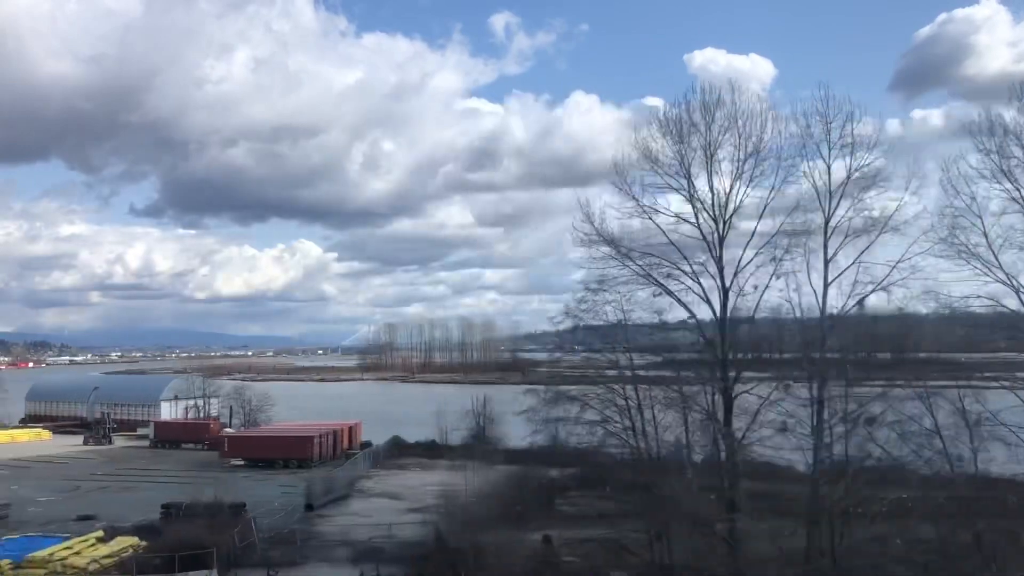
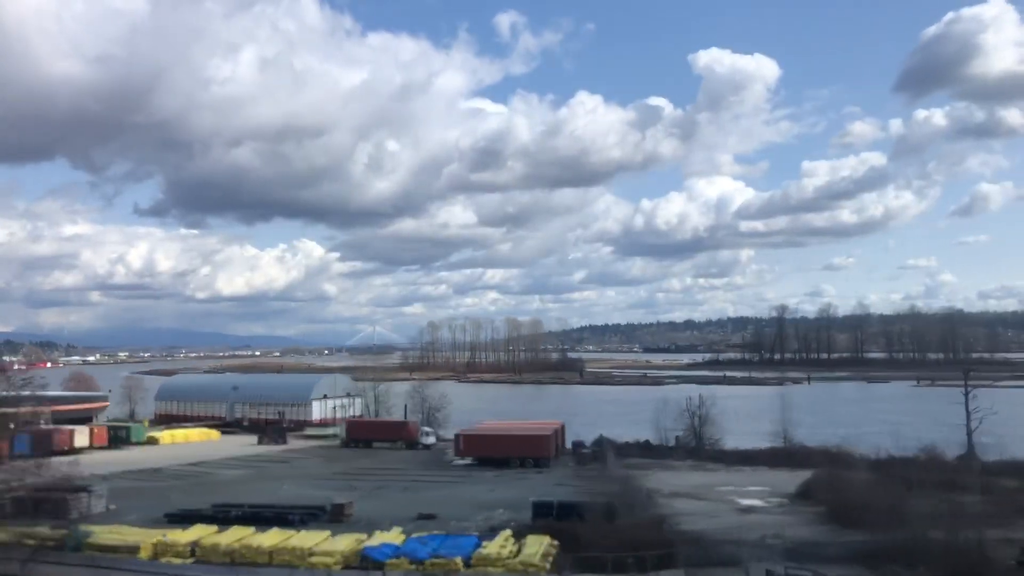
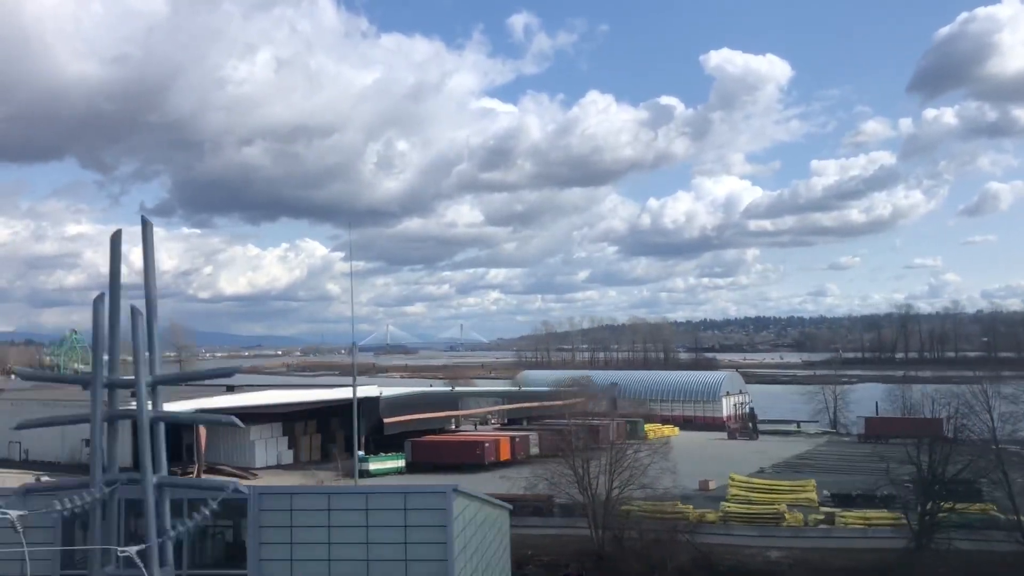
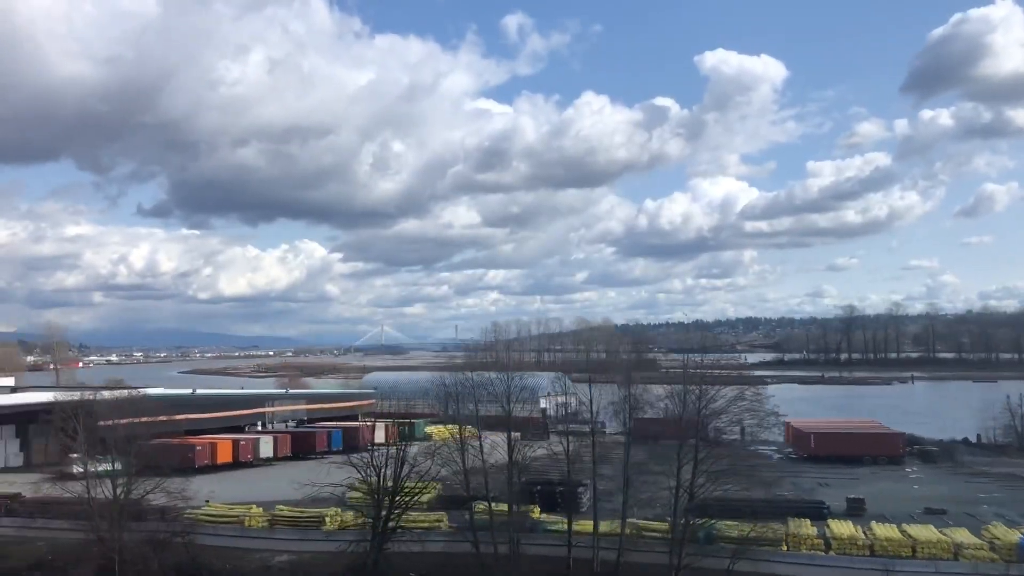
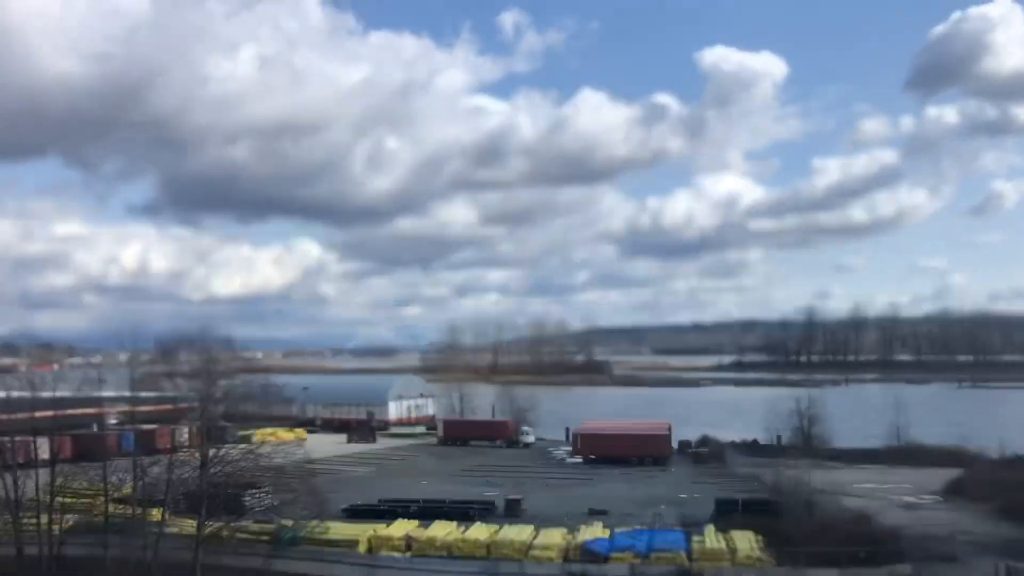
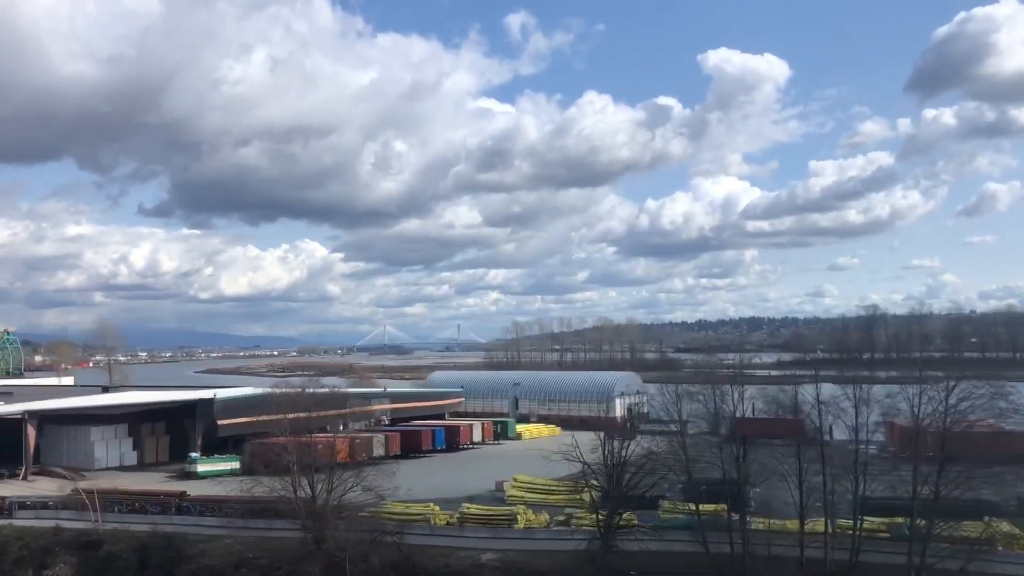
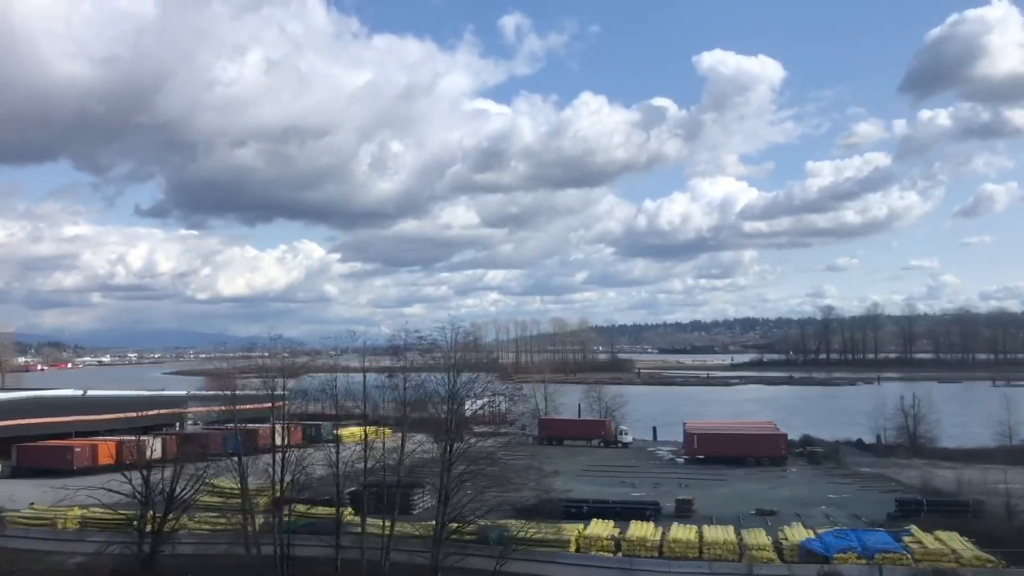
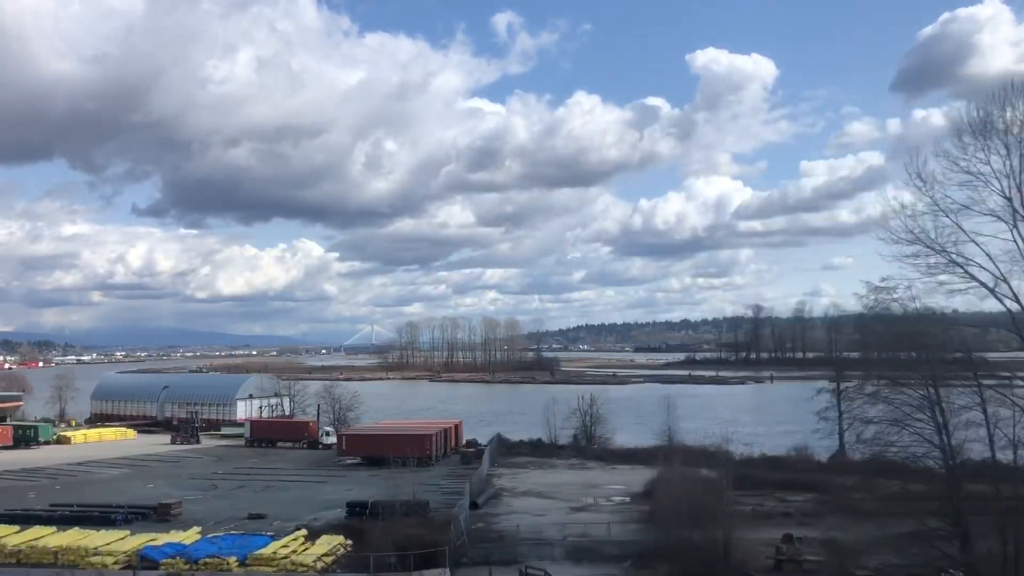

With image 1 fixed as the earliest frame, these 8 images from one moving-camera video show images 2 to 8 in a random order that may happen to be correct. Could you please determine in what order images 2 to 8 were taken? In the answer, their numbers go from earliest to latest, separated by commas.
8, 2, 5, 7, 4, 6, 3
